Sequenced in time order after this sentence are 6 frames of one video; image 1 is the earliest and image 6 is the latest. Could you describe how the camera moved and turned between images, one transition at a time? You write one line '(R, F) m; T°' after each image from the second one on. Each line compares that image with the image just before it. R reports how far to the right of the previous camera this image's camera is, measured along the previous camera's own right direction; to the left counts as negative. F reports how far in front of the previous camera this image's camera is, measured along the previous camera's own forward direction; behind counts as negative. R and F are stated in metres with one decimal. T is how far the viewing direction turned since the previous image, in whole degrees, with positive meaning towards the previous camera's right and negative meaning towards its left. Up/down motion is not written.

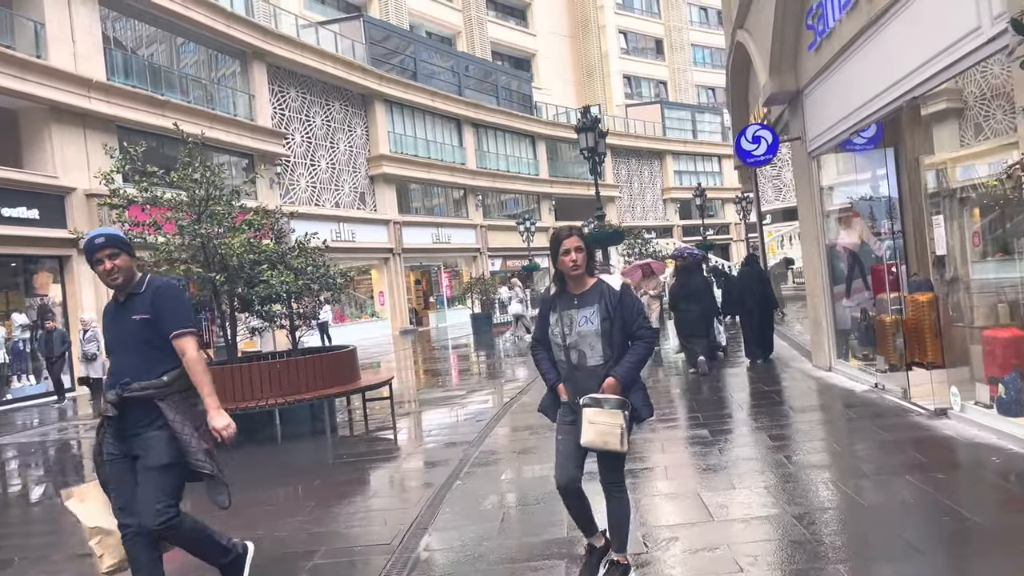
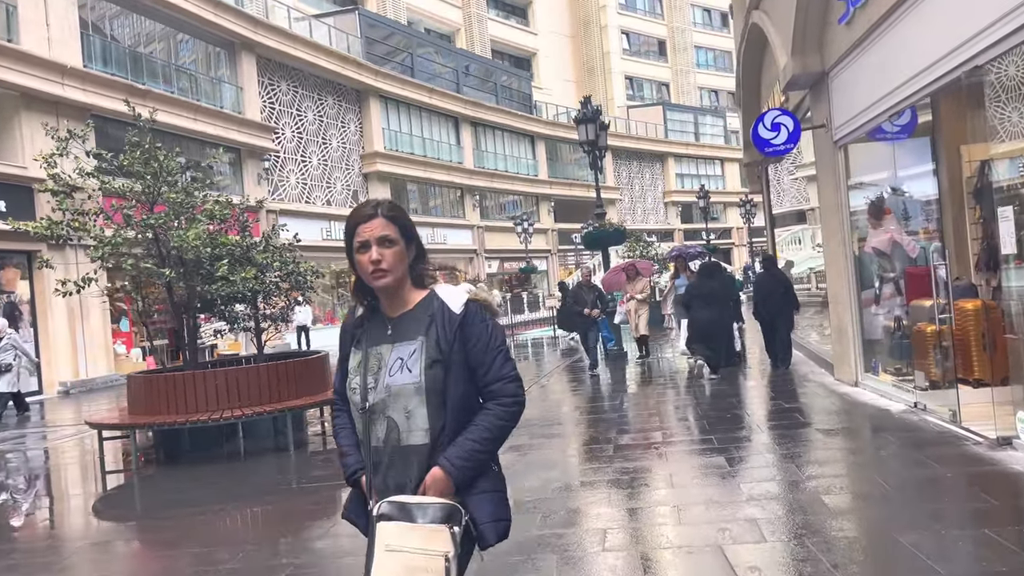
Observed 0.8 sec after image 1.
(+0.1, +0.9) m; 0°
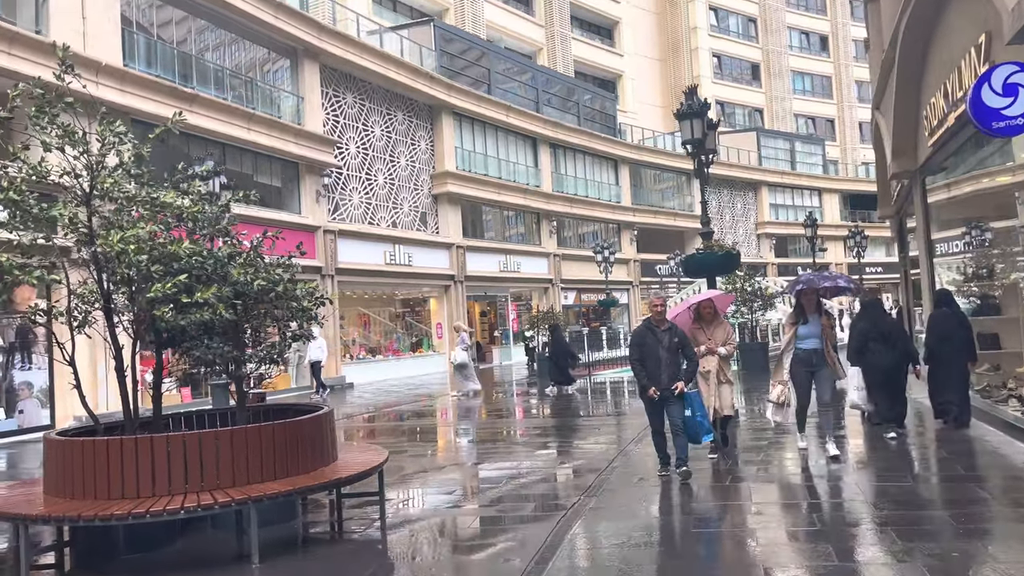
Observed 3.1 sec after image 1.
(0.0, +2.6) m; -6°
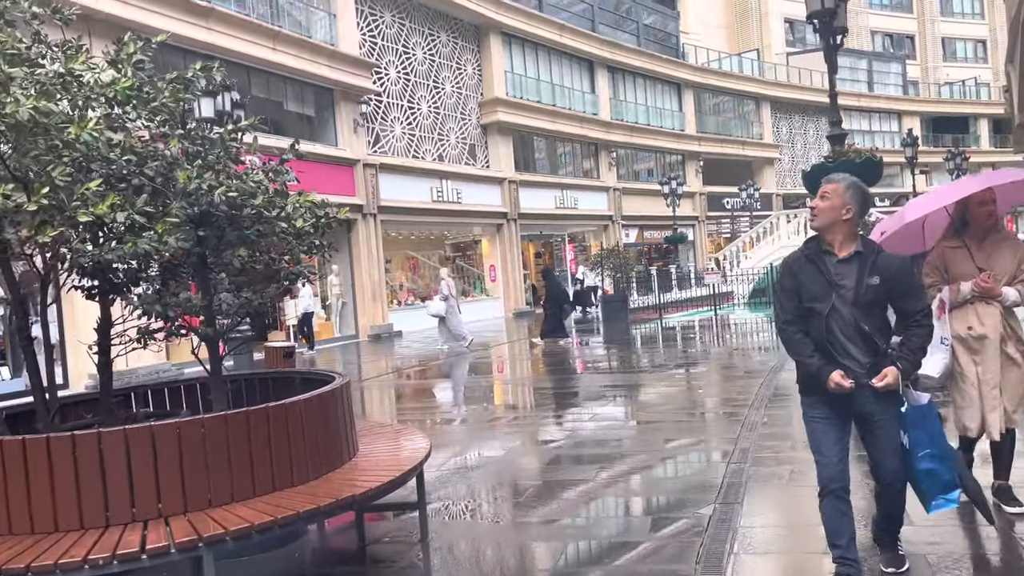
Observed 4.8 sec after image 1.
(-0.3, +2.1) m; -4°
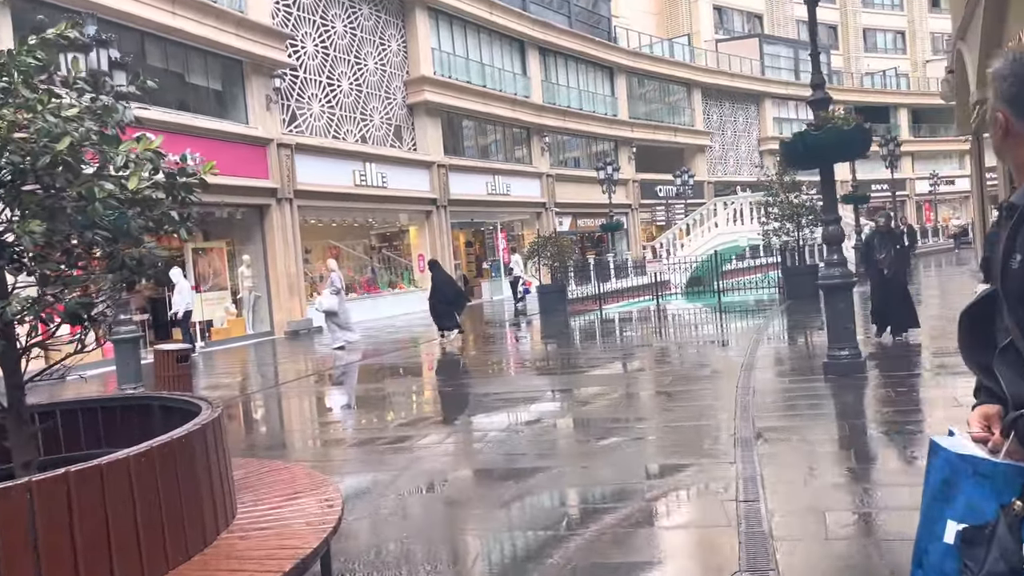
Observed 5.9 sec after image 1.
(-0.1, +1.3) m; +5°
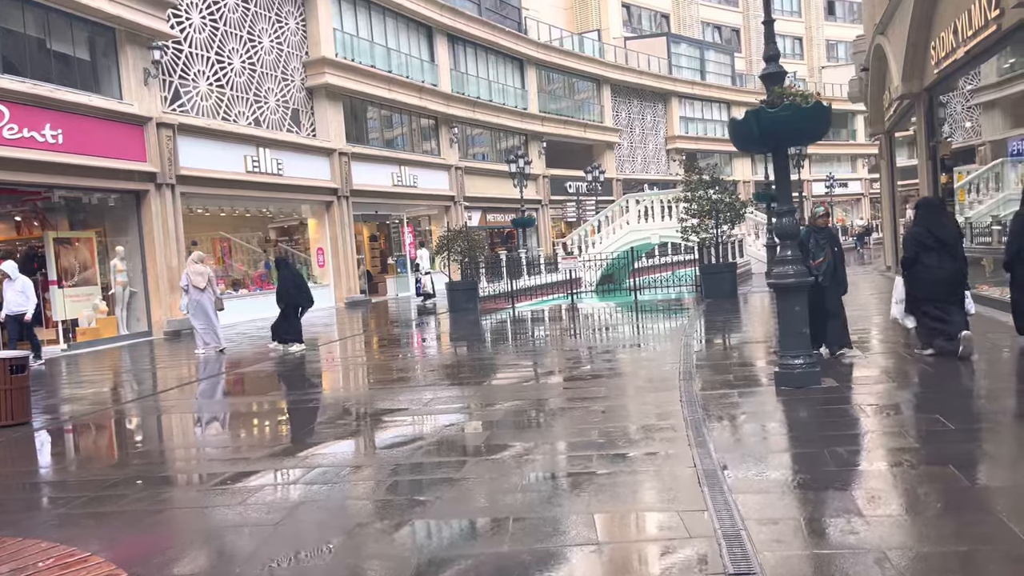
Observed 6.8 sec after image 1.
(0.0, +1.1) m; +7°
